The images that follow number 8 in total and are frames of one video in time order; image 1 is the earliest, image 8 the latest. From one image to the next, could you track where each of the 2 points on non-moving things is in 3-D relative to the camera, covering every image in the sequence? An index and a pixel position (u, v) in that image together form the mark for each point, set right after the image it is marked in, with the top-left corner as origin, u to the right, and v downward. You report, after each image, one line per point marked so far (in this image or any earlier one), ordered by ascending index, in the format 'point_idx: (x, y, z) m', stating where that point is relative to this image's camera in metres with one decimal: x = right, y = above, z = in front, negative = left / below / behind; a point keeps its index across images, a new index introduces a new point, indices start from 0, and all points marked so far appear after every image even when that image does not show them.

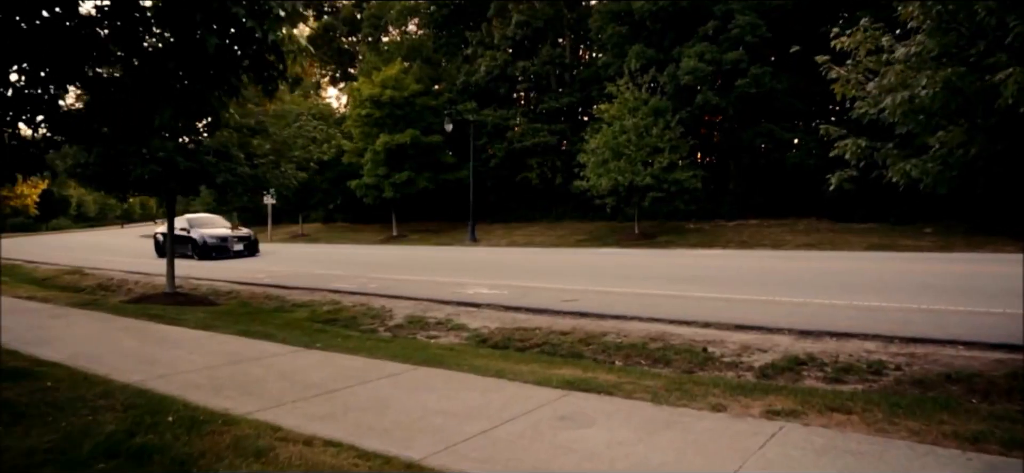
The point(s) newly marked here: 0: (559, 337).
0: (+0.5, -1.1, +7.6) m
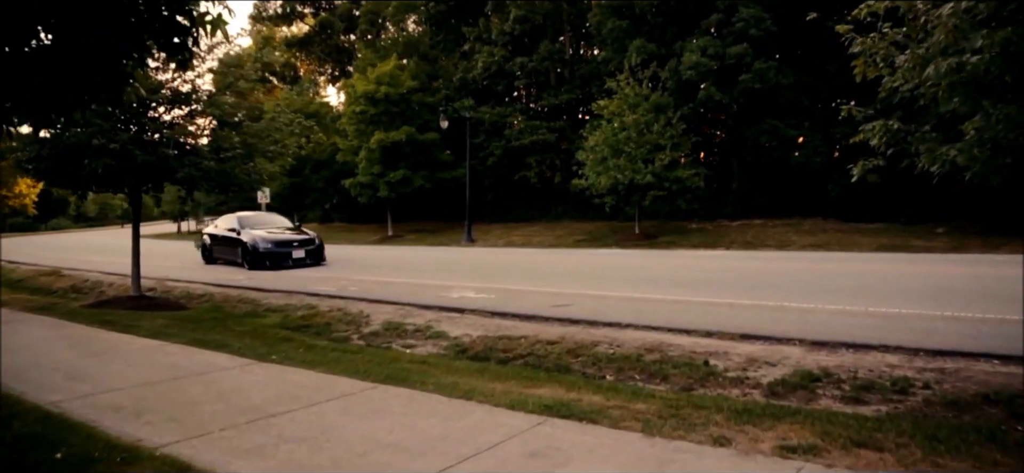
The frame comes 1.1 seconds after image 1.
0: (+0.3, -1.1, +6.9) m
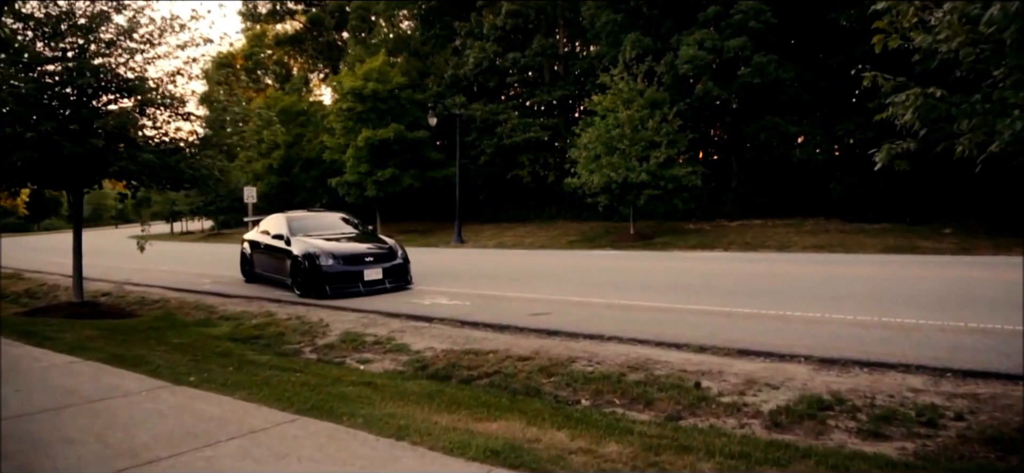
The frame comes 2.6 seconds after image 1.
0: (0.0, -1.1, +6.1) m
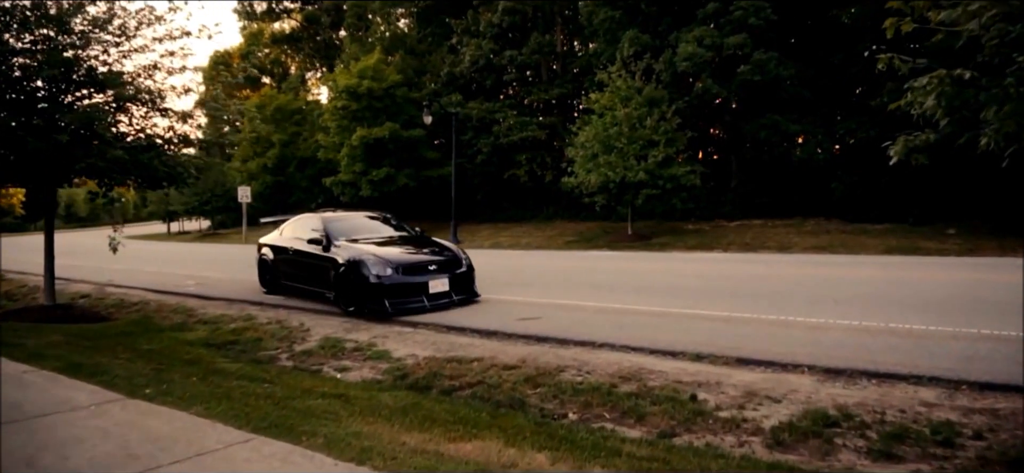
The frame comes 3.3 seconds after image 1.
0: (-0.1, -1.1, +5.7) m
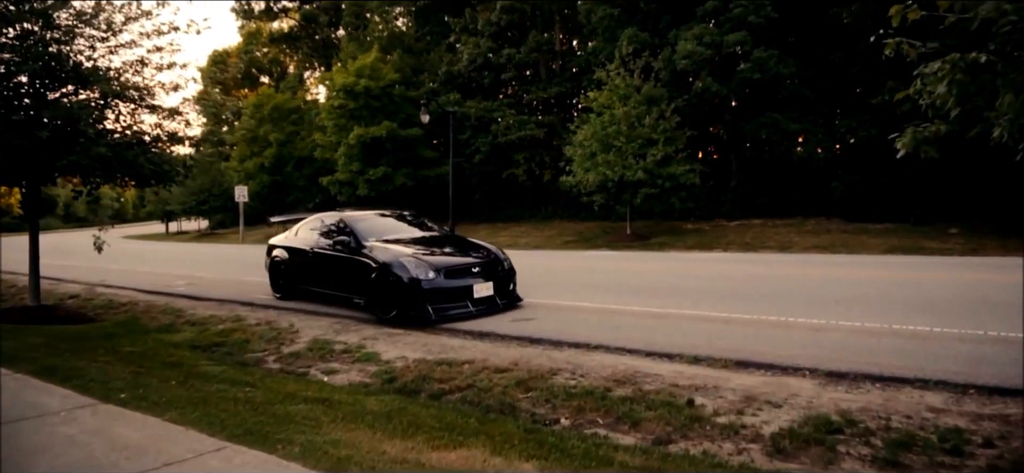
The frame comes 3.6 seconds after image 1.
0: (-0.2, -1.1, +5.5) m
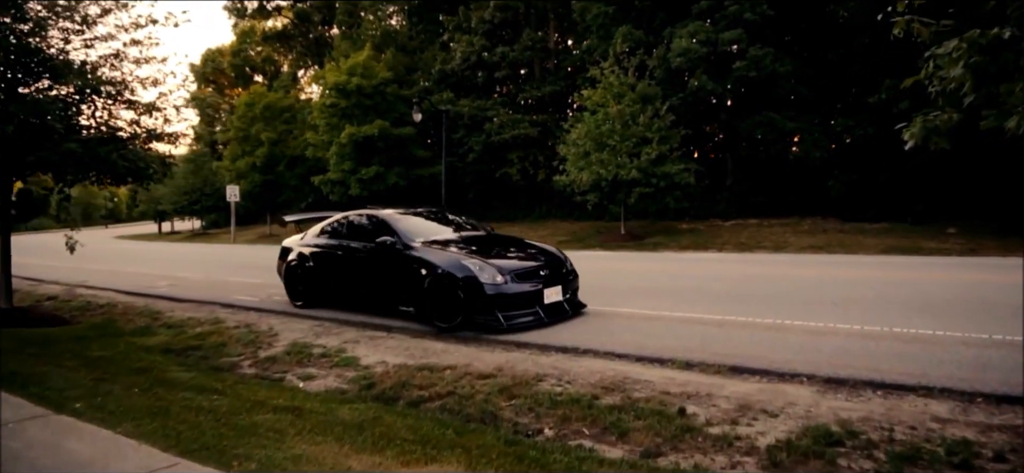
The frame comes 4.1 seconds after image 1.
0: (-0.3, -1.1, +5.3) m
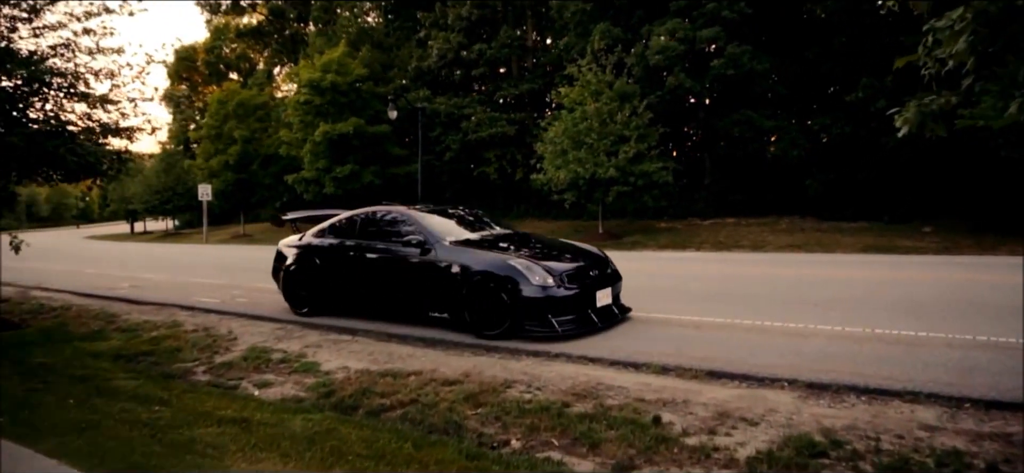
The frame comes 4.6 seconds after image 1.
0: (-0.5, -1.1, +5.0) m
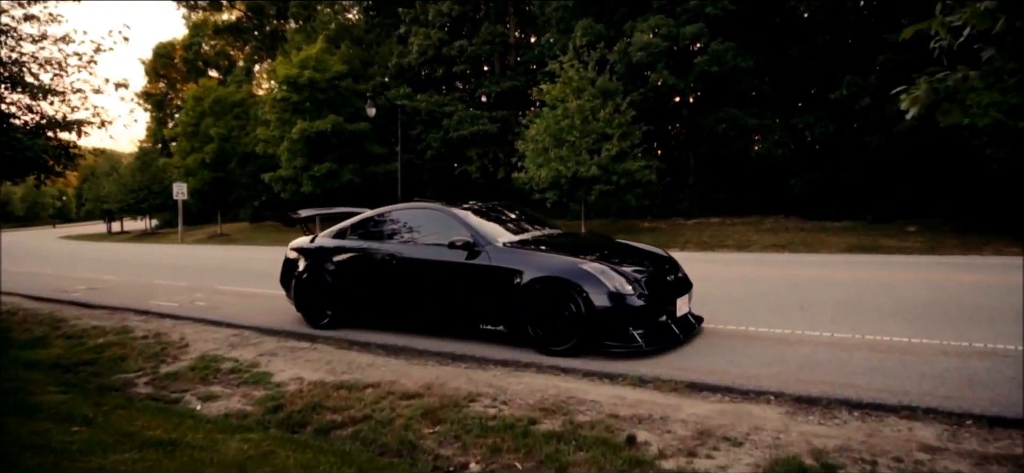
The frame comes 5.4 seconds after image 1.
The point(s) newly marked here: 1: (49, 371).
0: (-0.7, -1.1, +4.5) m
1: (-3.7, -1.1, +5.8) m
